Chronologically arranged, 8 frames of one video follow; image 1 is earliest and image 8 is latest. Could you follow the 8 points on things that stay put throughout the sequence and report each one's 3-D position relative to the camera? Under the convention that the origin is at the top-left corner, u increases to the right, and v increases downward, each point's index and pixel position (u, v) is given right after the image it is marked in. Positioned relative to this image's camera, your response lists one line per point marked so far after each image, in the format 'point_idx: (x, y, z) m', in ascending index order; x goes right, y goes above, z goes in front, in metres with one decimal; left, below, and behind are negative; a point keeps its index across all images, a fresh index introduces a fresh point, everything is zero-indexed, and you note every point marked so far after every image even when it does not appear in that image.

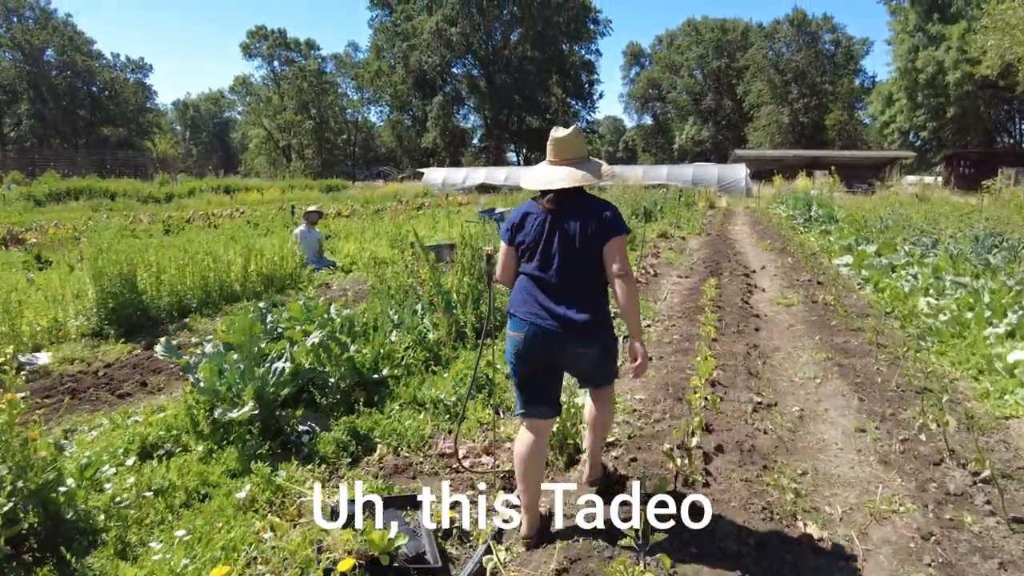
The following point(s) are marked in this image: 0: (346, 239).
0: (-3.6, +1.0, +14.2) m
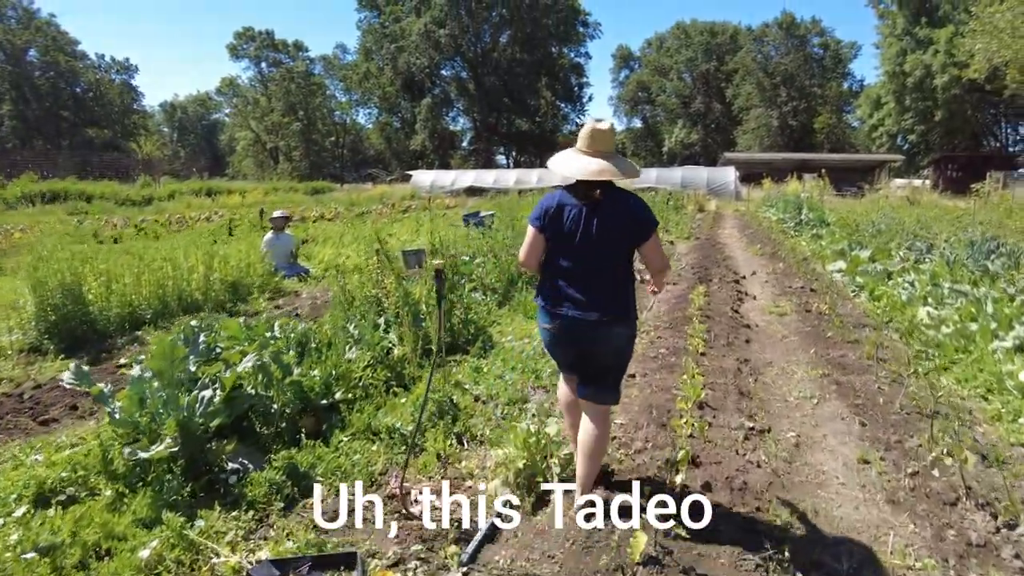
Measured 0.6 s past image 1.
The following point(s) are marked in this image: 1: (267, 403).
0: (-3.9, +0.9, +13.7) m
1: (-1.4, -0.7, +3.8) m
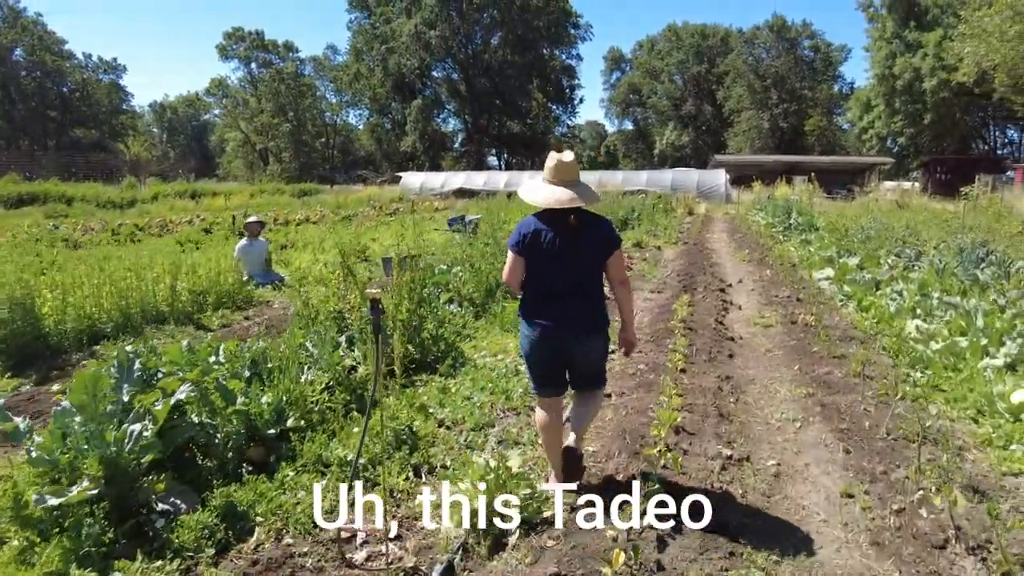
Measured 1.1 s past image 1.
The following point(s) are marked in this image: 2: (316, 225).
0: (-4.2, +0.8, +13.4) m
1: (-1.6, -0.8, +3.6) m
2: (-5.7, +1.9, +19.9) m
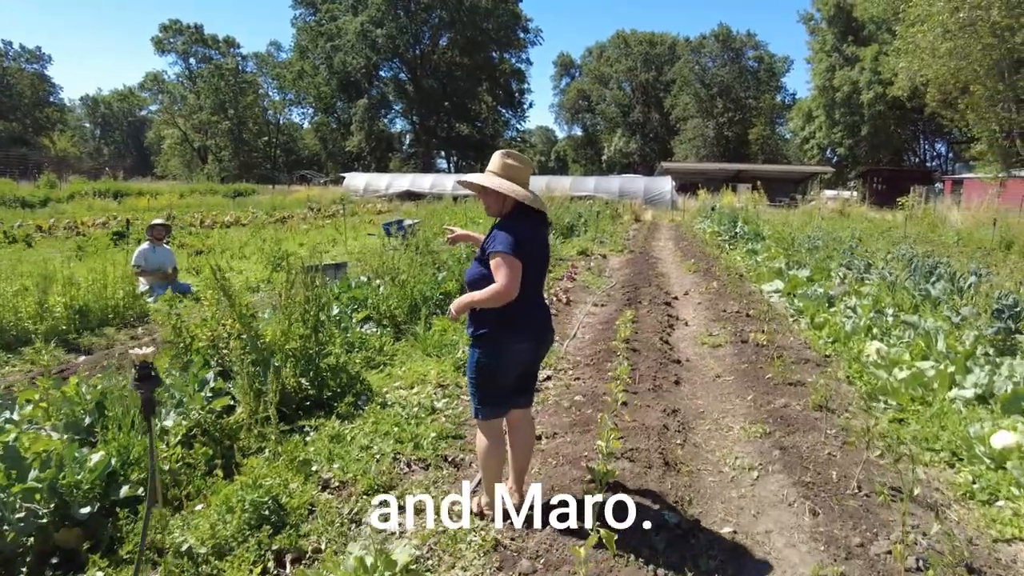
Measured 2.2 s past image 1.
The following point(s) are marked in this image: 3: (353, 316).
0: (-5.4, +0.6, +12.2) m
1: (-2.1, -0.9, +2.6) m
2: (-7.4, +1.7, +18.6) m
3: (-1.6, -0.3, +6.4) m
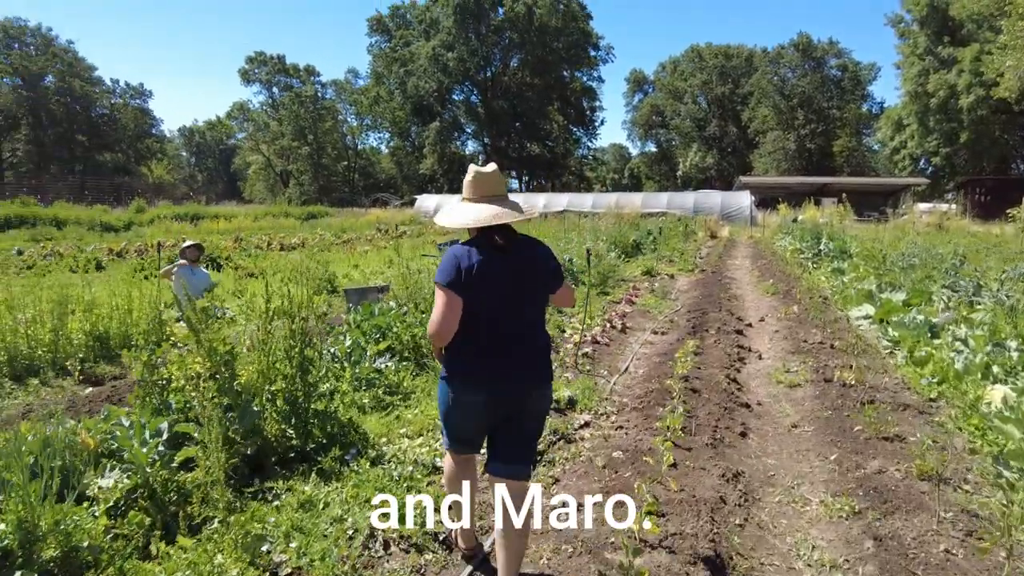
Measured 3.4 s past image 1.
0: (-4.4, +0.2, +12.0) m
1: (-2.2, -1.1, +2.0) m
2: (-5.7, +1.1, +18.6) m
3: (-1.3, -0.5, +5.7) m
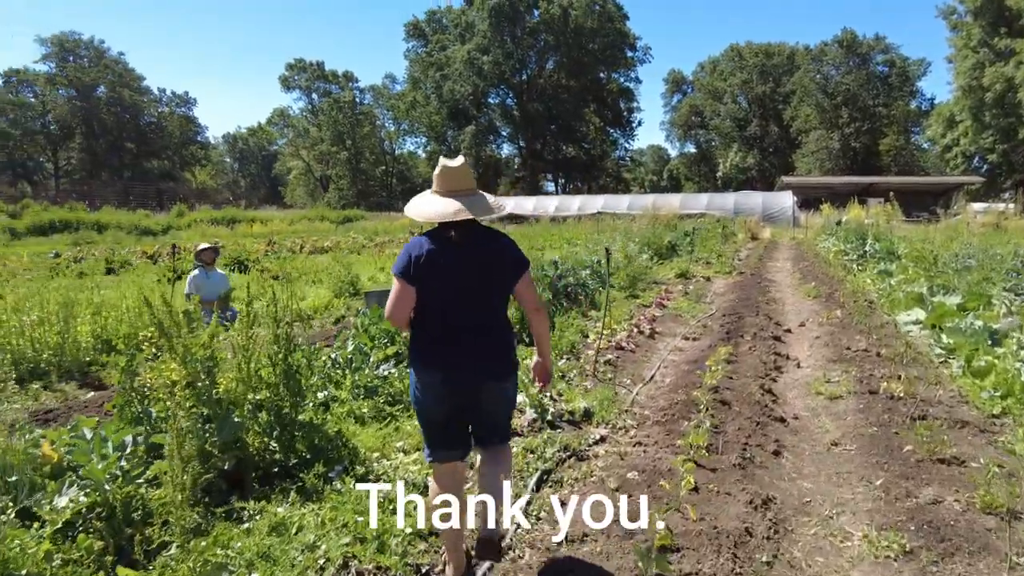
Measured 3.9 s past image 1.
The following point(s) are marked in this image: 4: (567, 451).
0: (-4.0, +0.1, +11.9) m
1: (-2.3, -1.1, +1.8) m
2: (-4.9, +1.0, +18.5) m
3: (-1.2, -0.5, +5.4) m
4: (+0.3, -1.0, +4.2) m
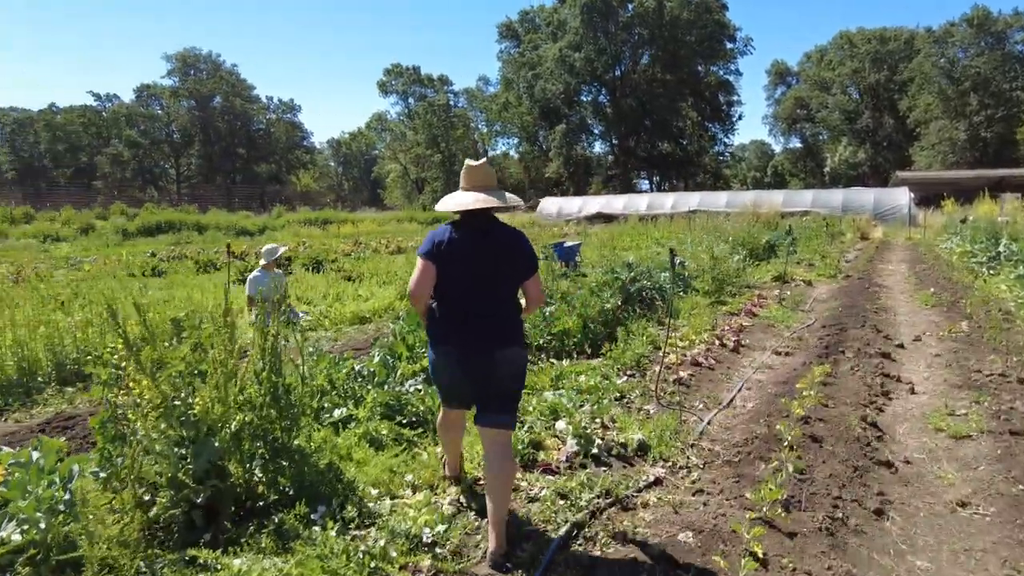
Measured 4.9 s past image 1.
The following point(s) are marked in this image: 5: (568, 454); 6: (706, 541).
0: (-2.7, +0.1, +11.6) m
1: (-2.5, -1.1, +1.4) m
2: (-2.6, +1.0, +18.3) m
3: (-0.8, -0.6, +4.8) m
4: (+0.5, -1.1, +3.5) m
5: (+0.3, -1.0, +3.9) m
6: (+0.9, -1.1, +2.9) m
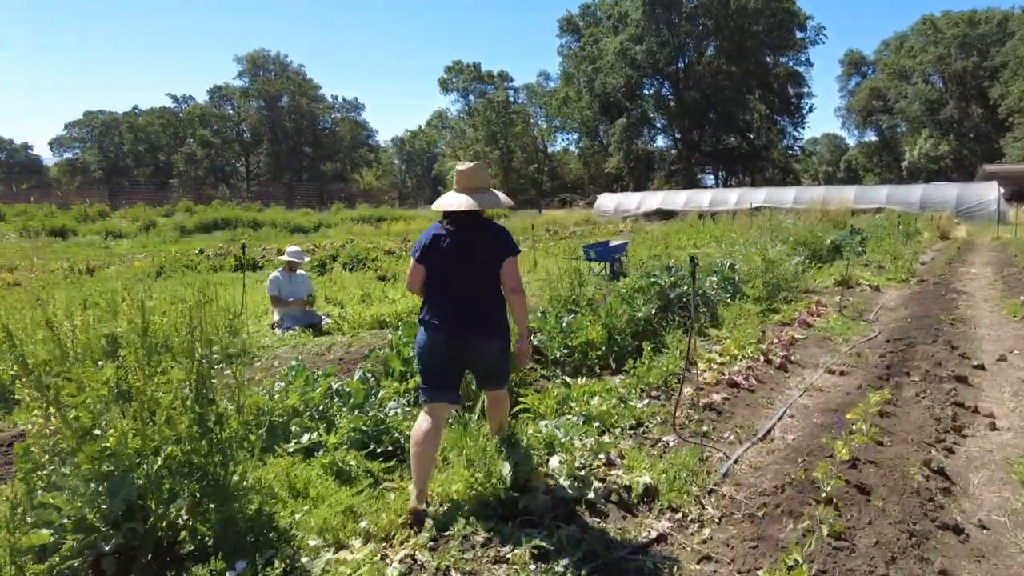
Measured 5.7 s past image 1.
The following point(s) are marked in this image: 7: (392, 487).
0: (-2.0, +0.1, +11.3) m
1: (-2.8, -1.1, +1.1) m
2: (-1.3, +1.0, +17.9) m
3: (-0.8, -0.6, +4.3) m
4: (+0.3, -1.2, +2.9) m
5: (+0.2, -1.0, +3.3) m
6: (+0.7, -1.2, +2.3) m
7: (-0.6, -1.0, +3.5) m
